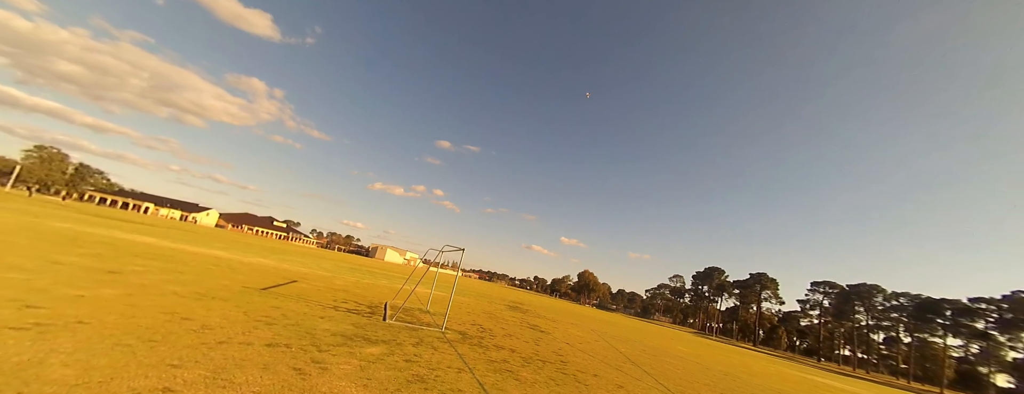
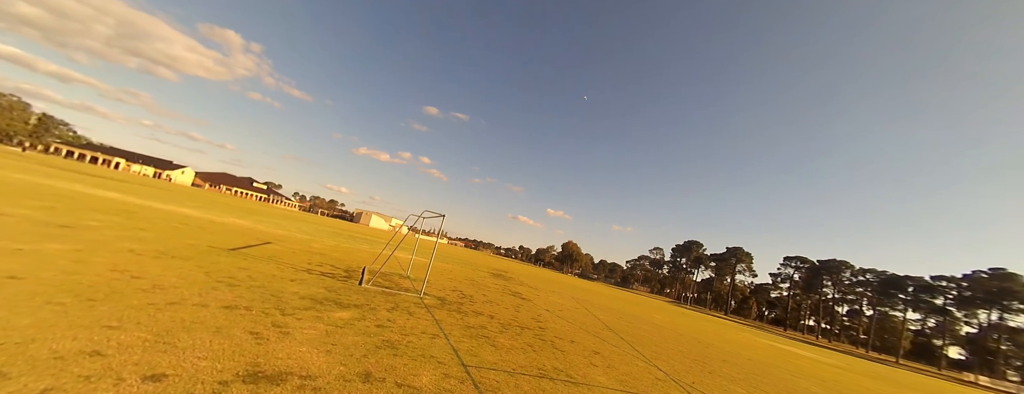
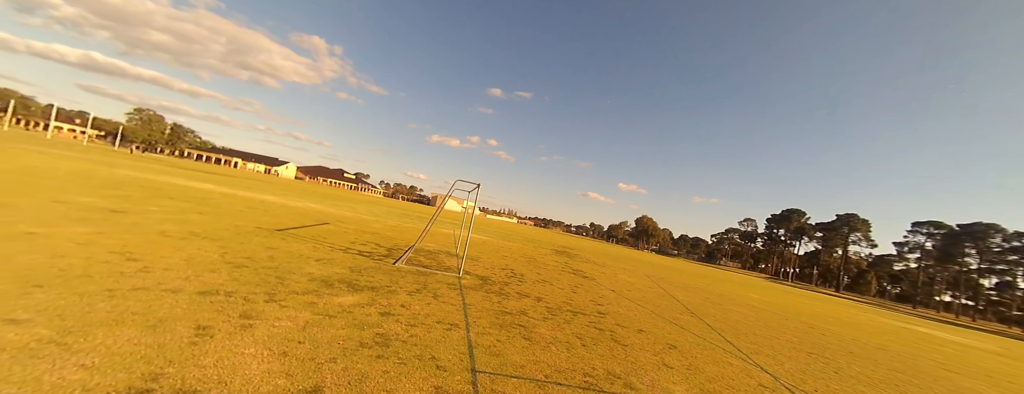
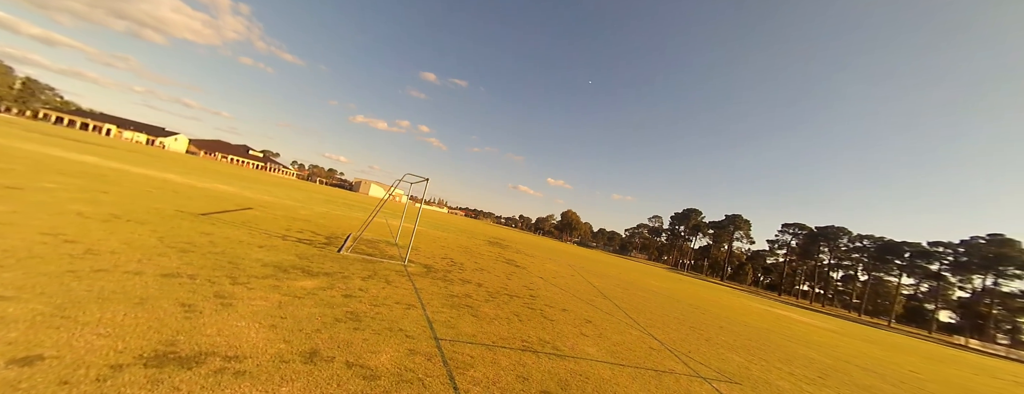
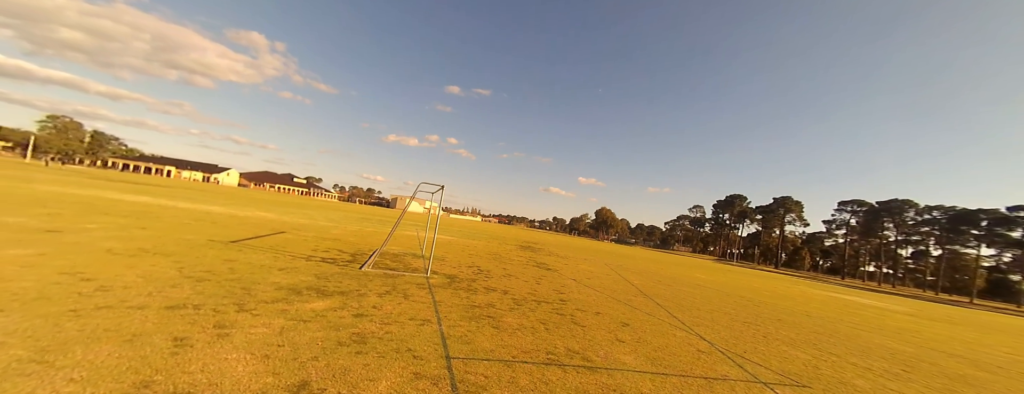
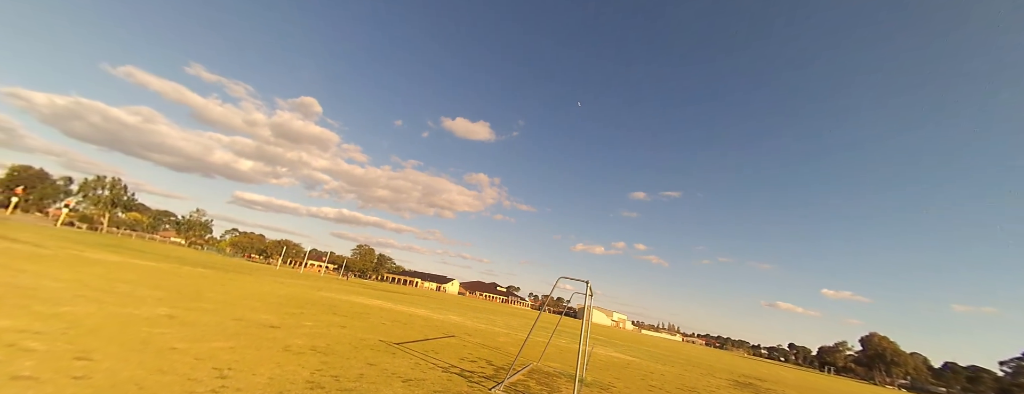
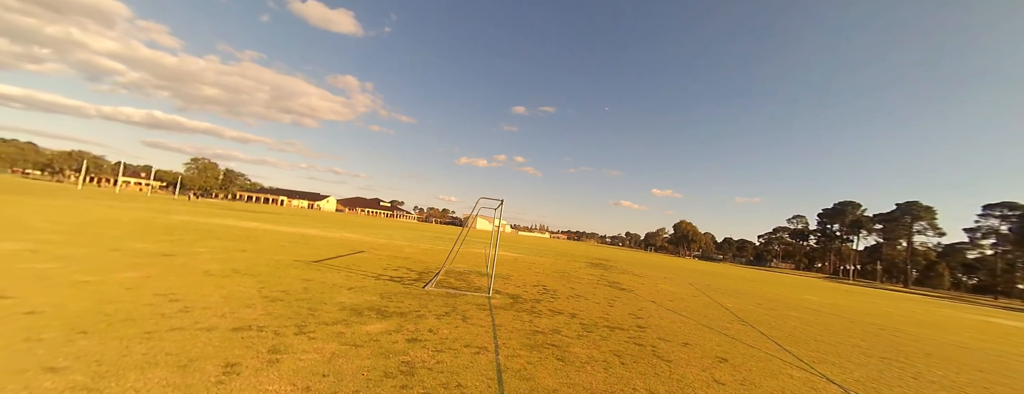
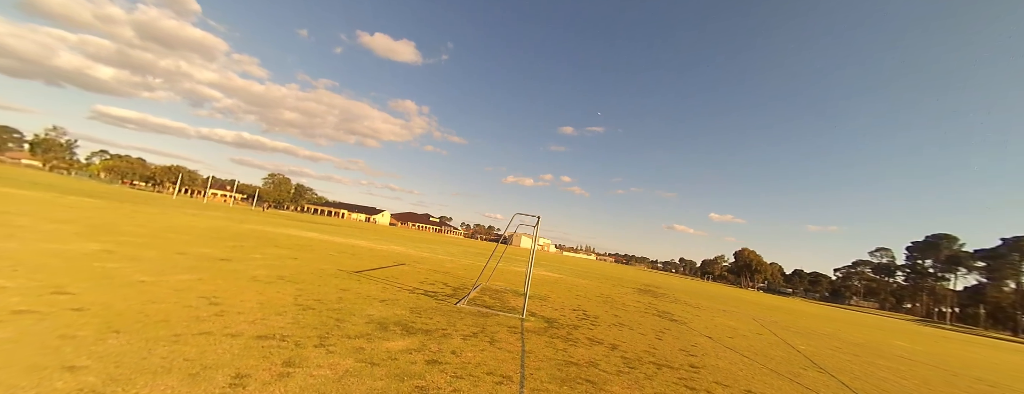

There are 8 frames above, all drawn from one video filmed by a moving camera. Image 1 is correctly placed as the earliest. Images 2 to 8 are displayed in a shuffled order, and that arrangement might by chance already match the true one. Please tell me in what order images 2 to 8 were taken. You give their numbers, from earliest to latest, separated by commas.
2, 4, 5, 3, 7, 8, 6
